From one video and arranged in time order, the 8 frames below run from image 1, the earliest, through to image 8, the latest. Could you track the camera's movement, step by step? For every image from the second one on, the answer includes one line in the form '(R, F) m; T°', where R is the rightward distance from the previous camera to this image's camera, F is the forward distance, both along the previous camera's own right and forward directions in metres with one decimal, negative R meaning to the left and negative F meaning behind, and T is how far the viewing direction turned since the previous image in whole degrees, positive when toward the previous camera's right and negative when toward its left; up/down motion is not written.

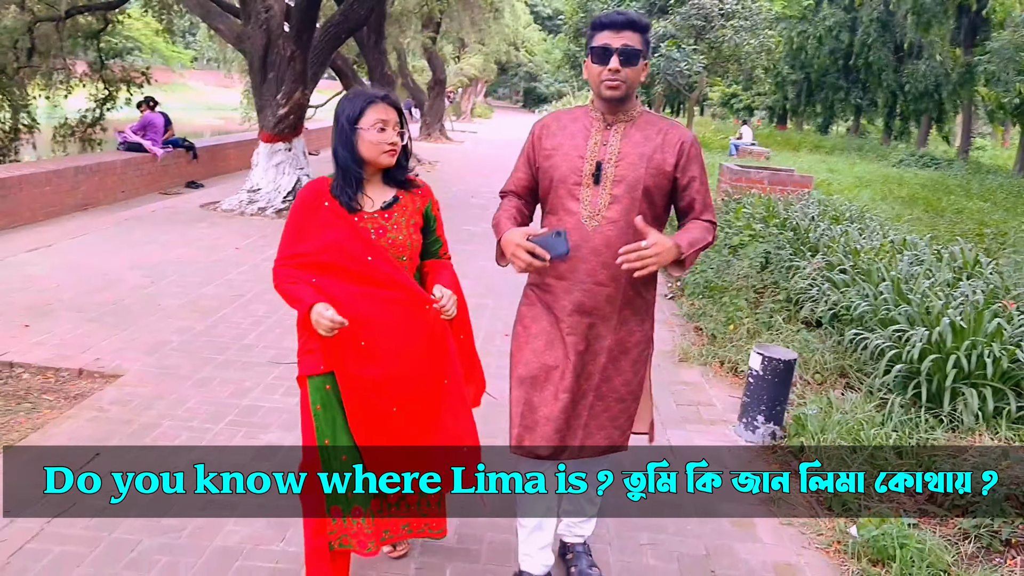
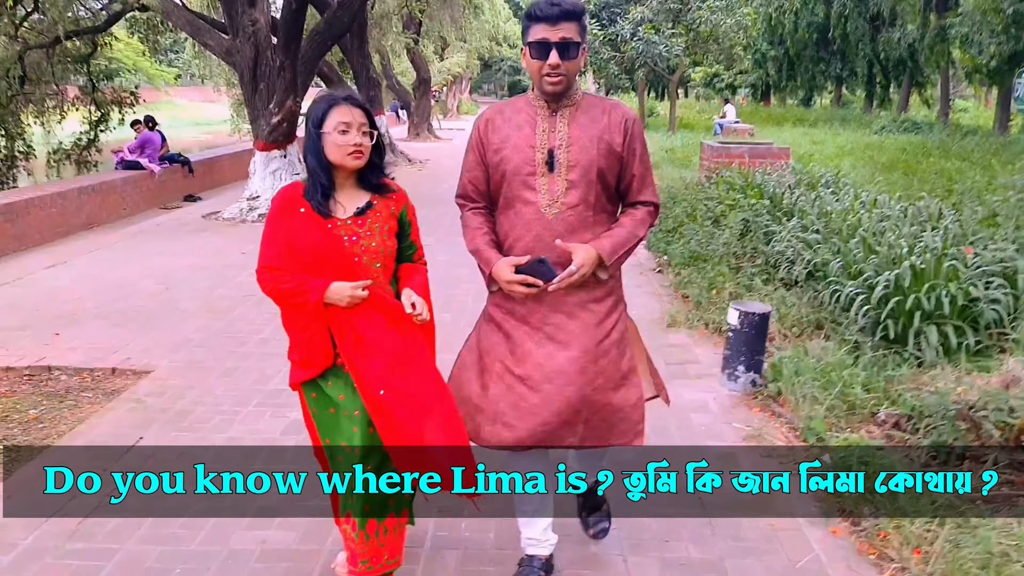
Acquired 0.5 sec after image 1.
(0.0, -0.3) m; 0°
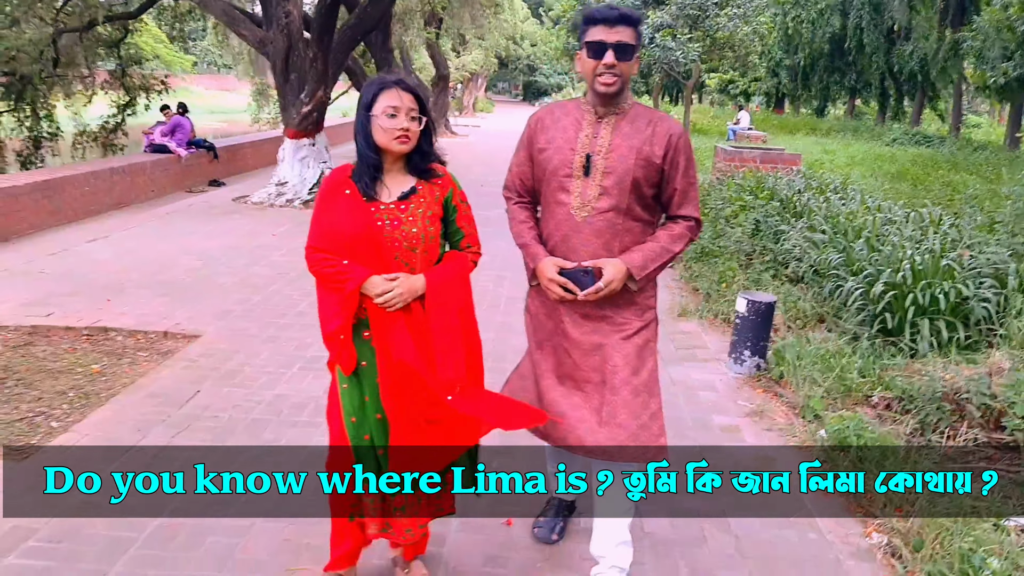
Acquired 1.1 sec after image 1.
(-0.1, -0.3) m; 0°
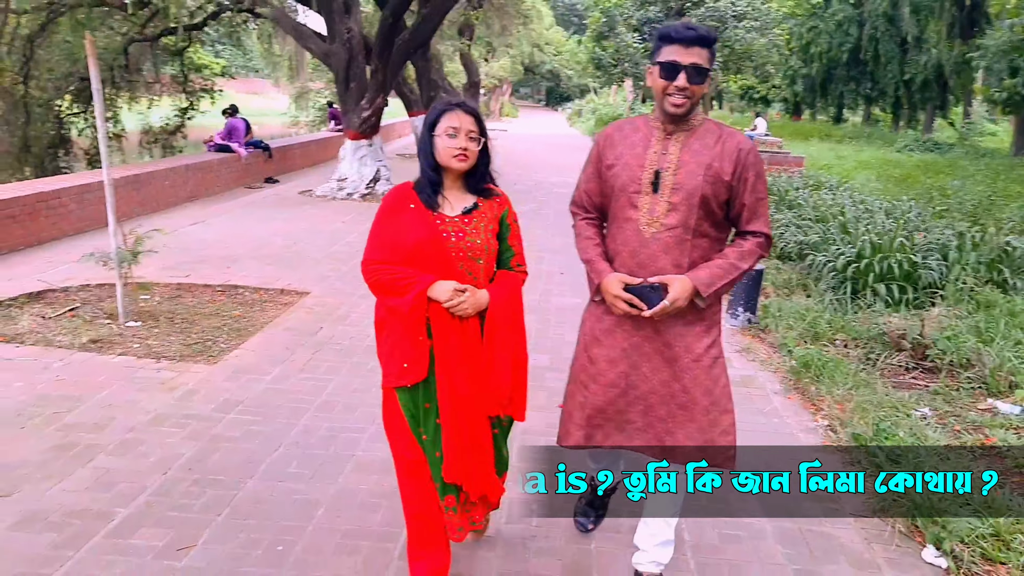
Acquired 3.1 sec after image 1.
(-0.2, -1.2) m; -1°
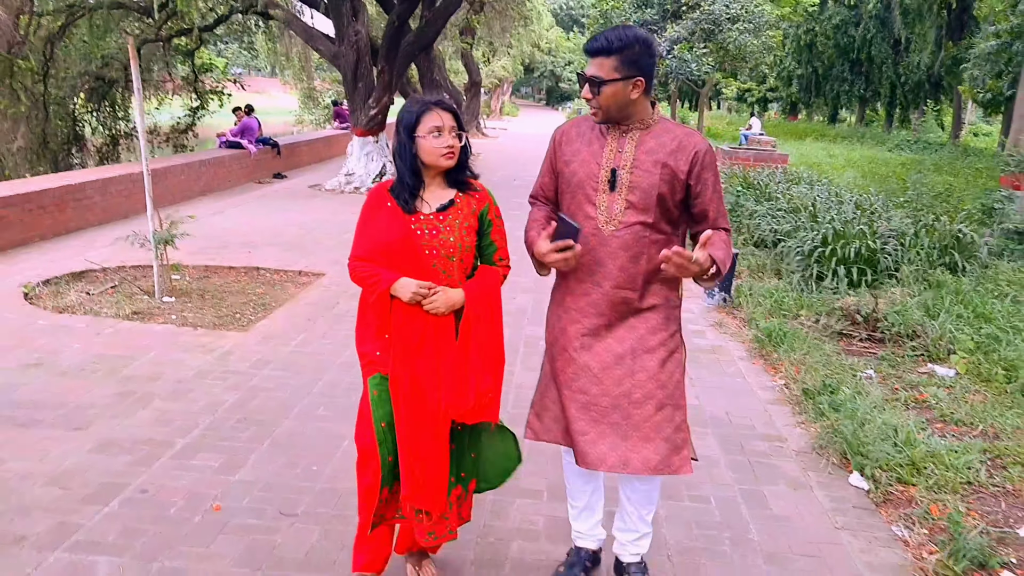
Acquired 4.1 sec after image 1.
(0.0, -0.6) m; 0°
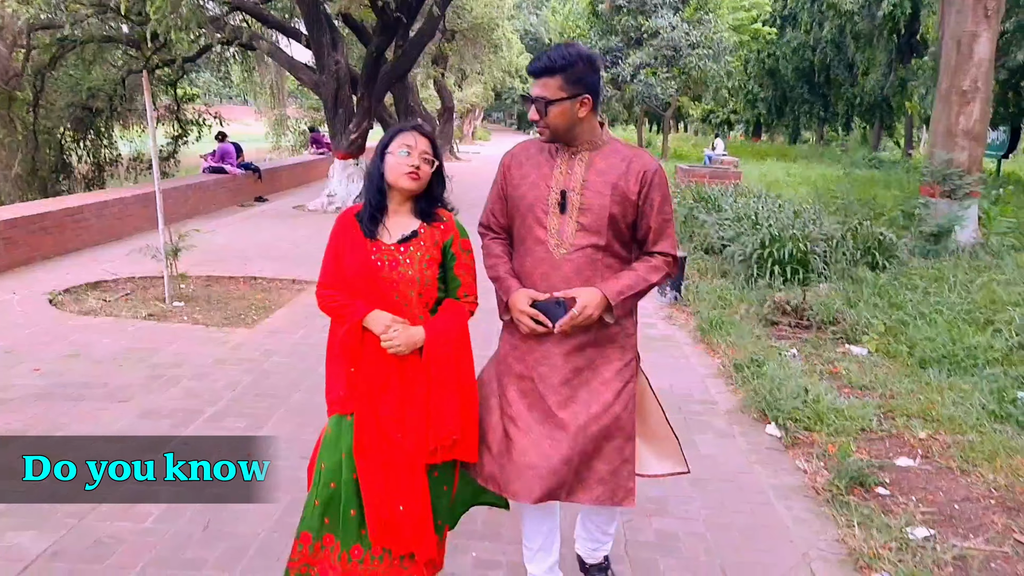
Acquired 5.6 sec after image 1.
(0.0, -0.7) m; +2°
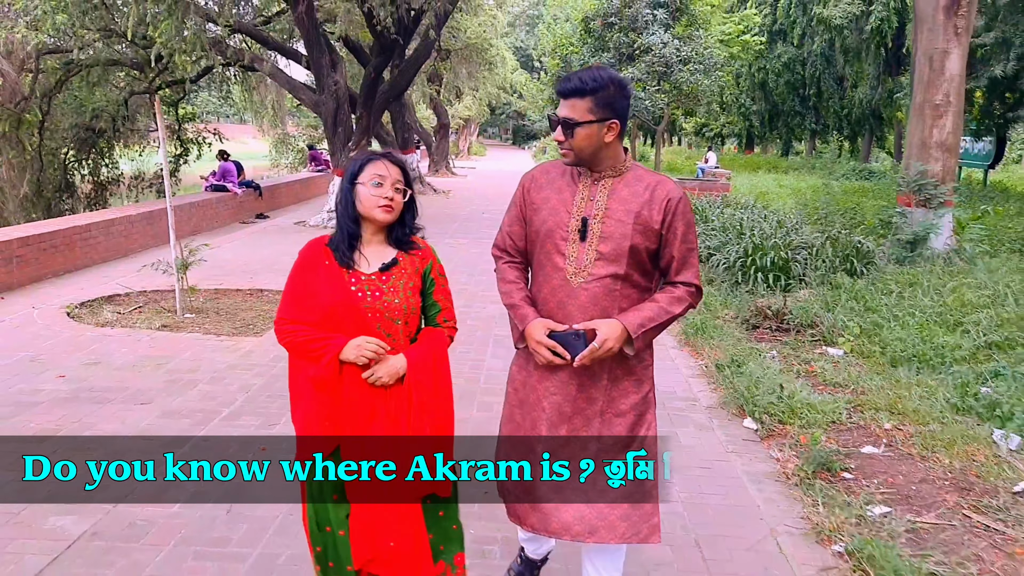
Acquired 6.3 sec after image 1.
(0.0, -0.3) m; 0°
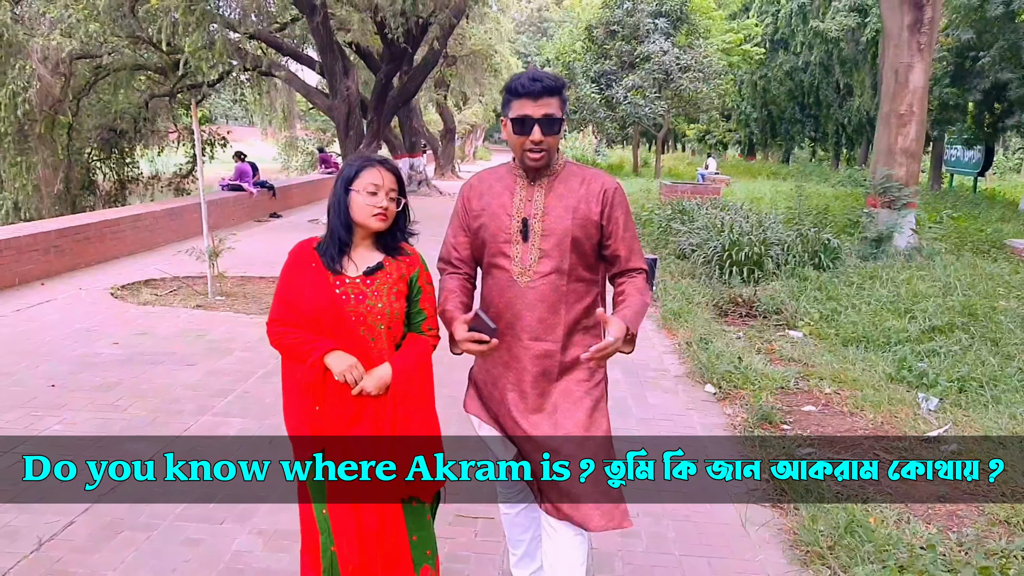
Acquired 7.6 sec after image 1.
(+0.1, -0.7) m; 0°
